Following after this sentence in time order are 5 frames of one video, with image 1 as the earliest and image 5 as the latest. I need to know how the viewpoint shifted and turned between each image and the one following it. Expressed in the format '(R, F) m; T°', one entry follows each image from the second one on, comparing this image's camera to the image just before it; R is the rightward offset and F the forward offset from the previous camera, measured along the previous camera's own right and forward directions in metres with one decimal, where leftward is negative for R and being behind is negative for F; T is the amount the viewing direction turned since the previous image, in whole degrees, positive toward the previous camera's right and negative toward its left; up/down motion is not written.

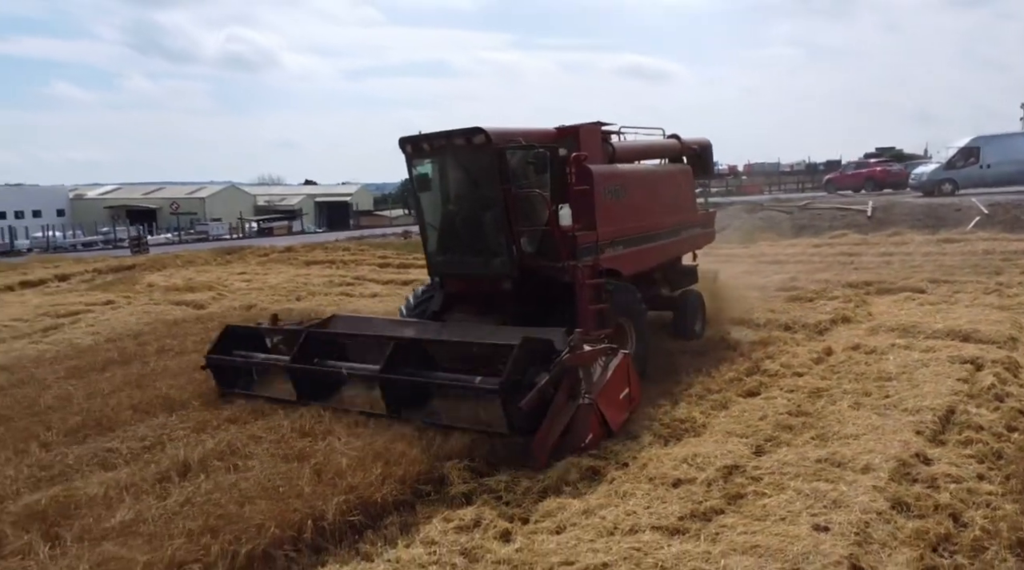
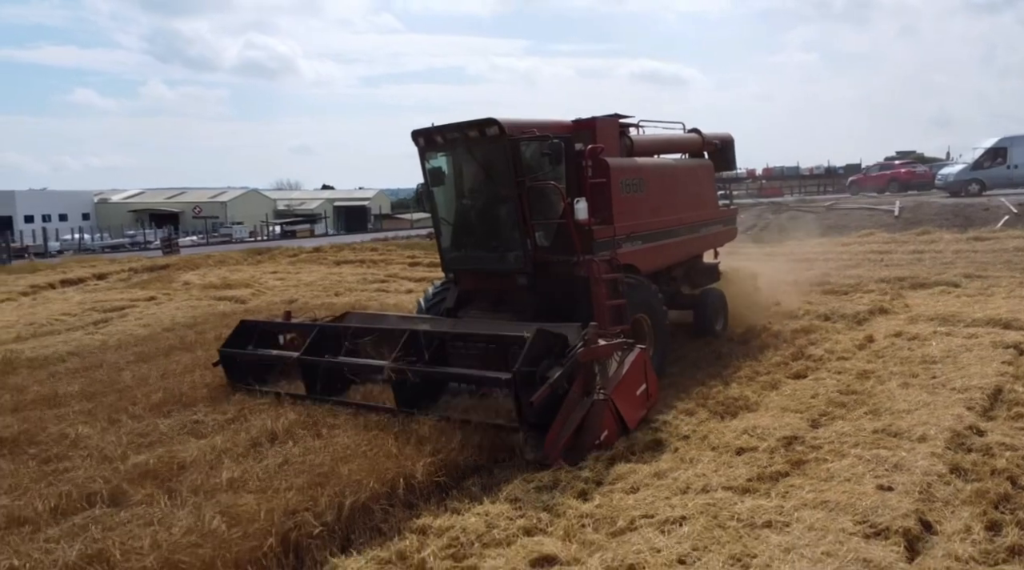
(-0.4, -0.3) m; -1°
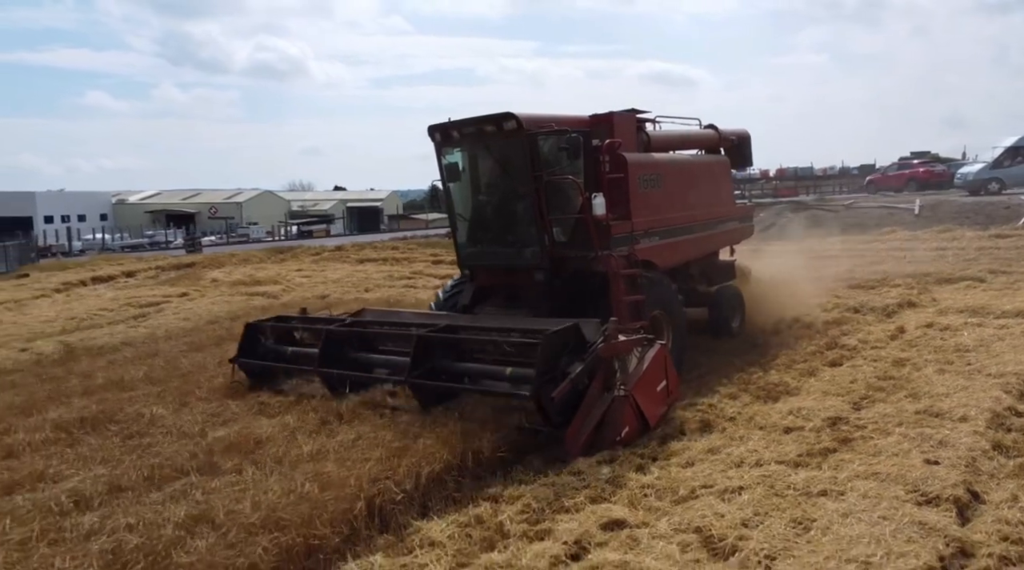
(-0.3, -0.3) m; -1°
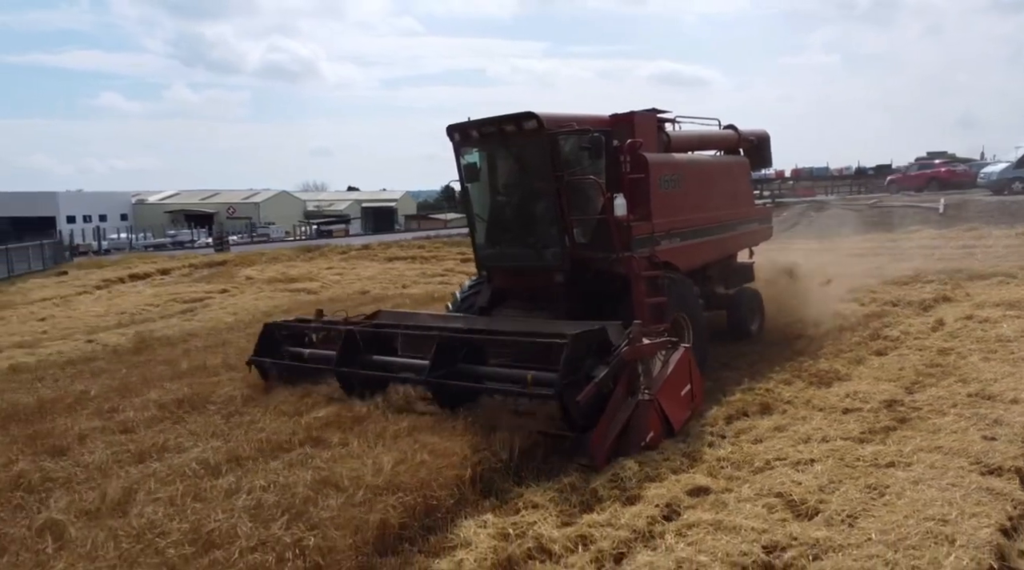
(-0.5, -0.4) m; -1°
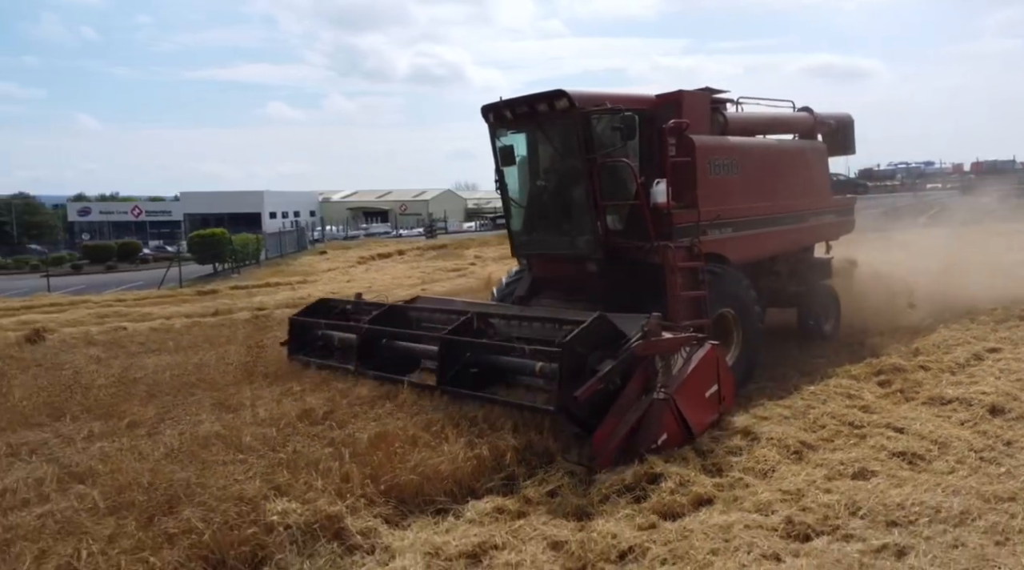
(-1.9, -2.9) m; -11°
